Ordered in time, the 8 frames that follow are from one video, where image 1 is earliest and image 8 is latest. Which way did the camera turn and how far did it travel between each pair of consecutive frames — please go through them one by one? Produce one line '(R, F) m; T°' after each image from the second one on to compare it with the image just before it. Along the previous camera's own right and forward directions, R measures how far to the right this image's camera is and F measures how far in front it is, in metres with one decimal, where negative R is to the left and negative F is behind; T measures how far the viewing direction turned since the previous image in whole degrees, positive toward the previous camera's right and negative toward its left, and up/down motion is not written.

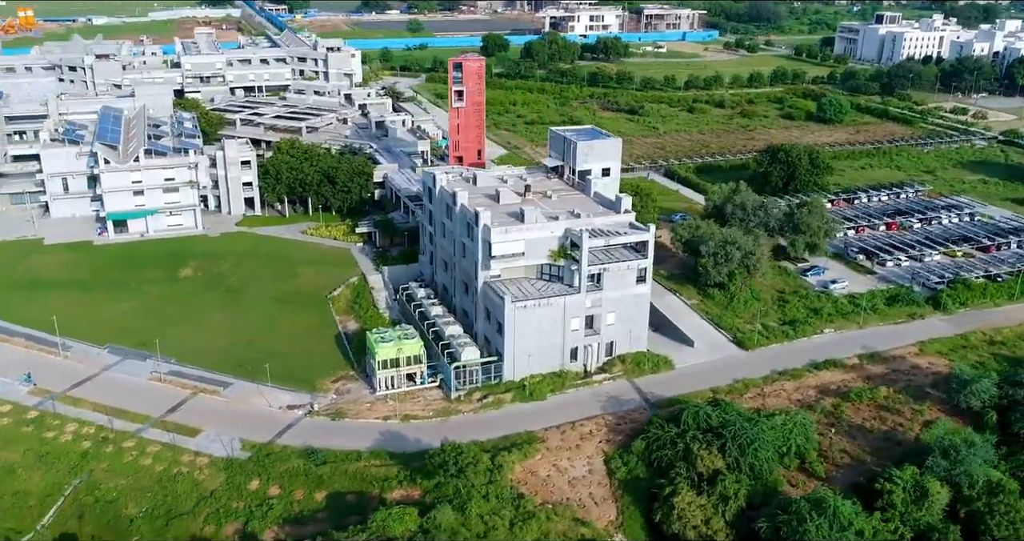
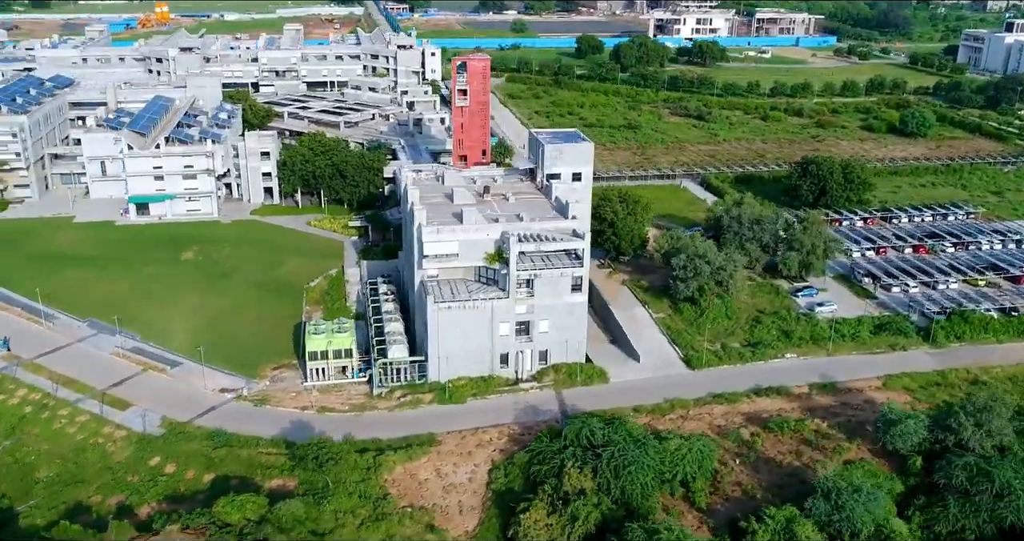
(+9.0, +1.3) m; -9°
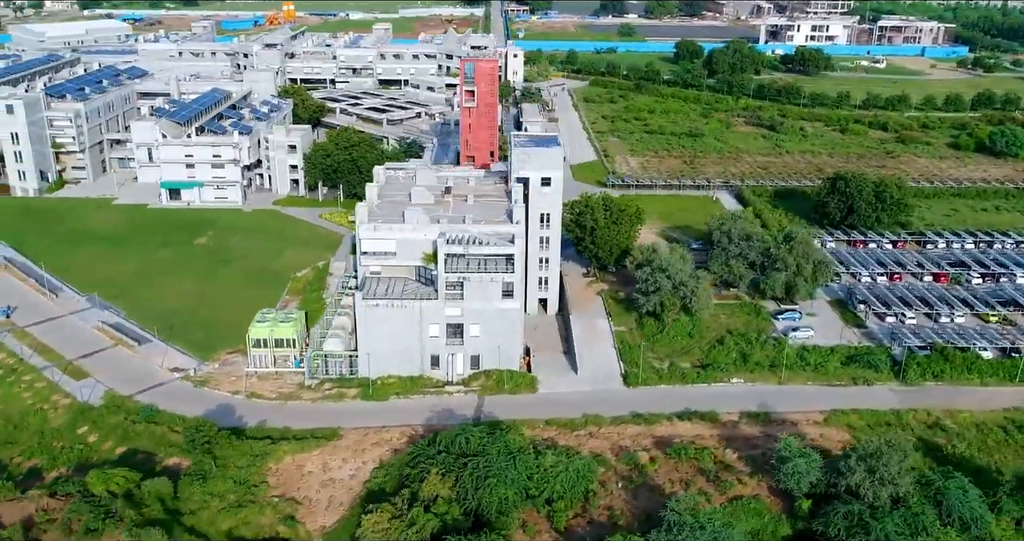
(+9.0, +1.2) m; -9°
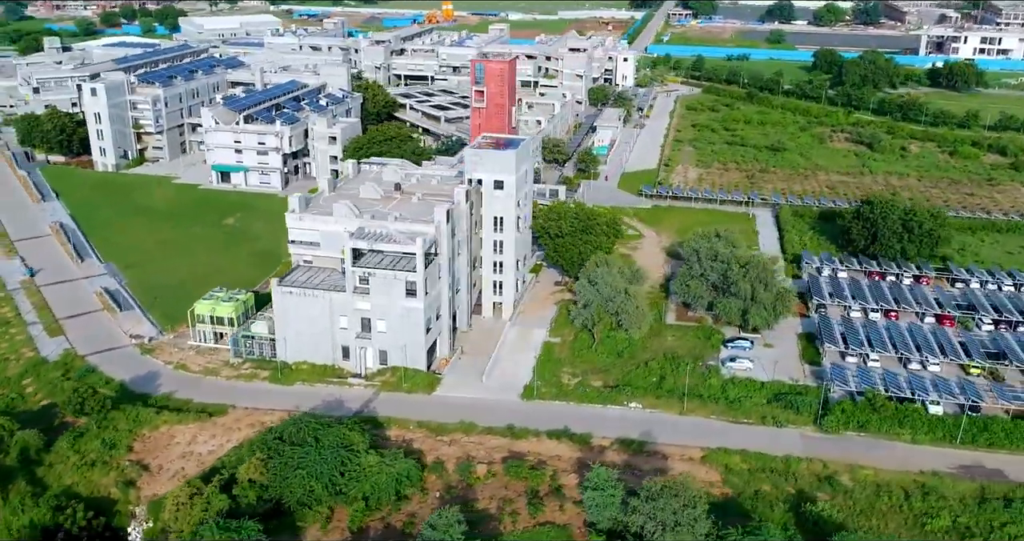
(+12.0, +1.8) m; -13°
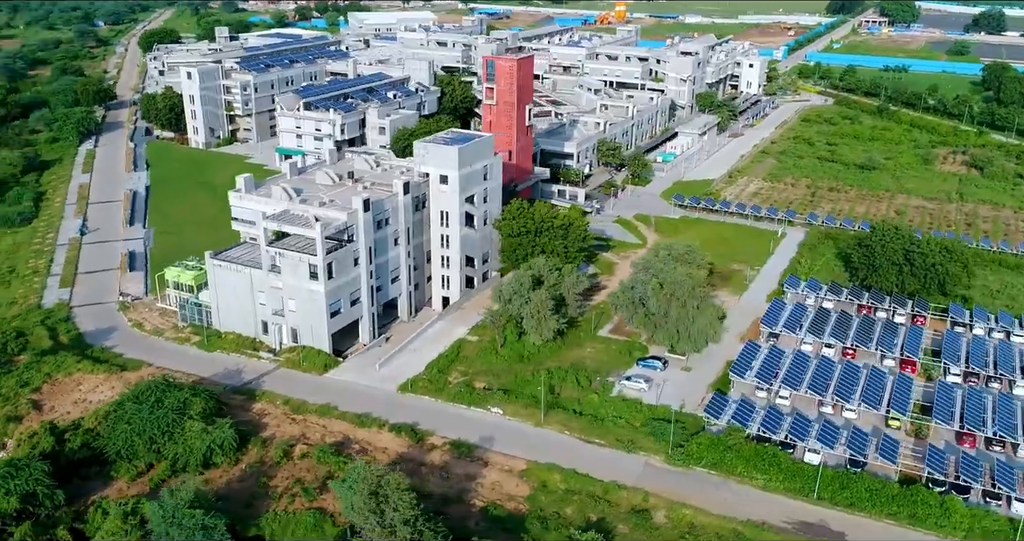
(+13.5, +1.9) m; -14°
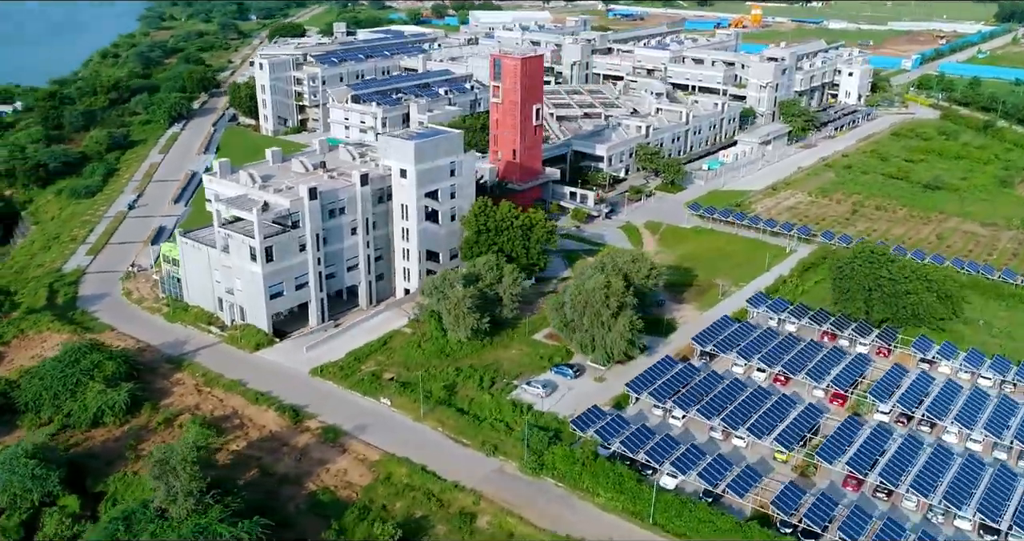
(+10.6, +1.1) m; -11°
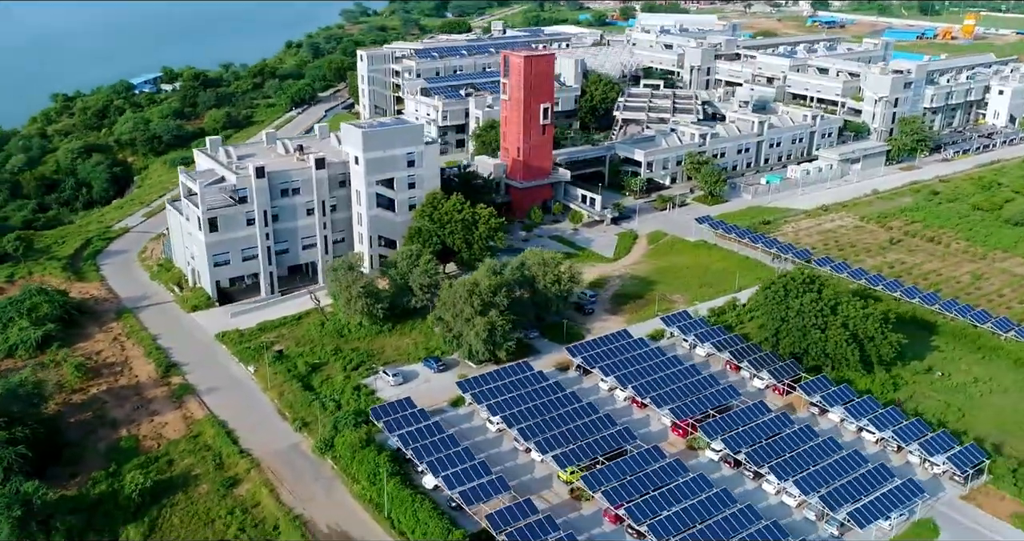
(+15.0, +2.0) m; -15°
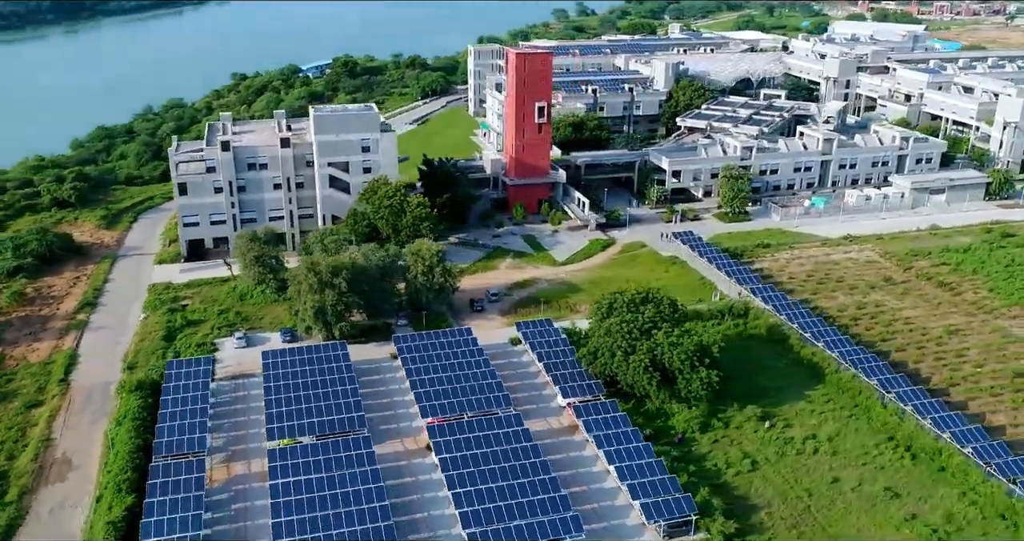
(+18.1, +2.7) m; -18°
